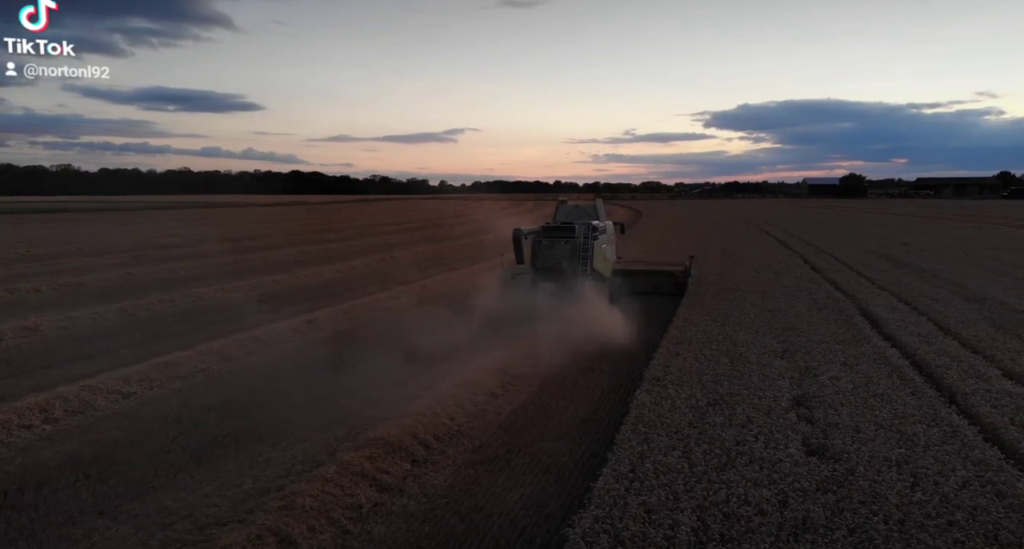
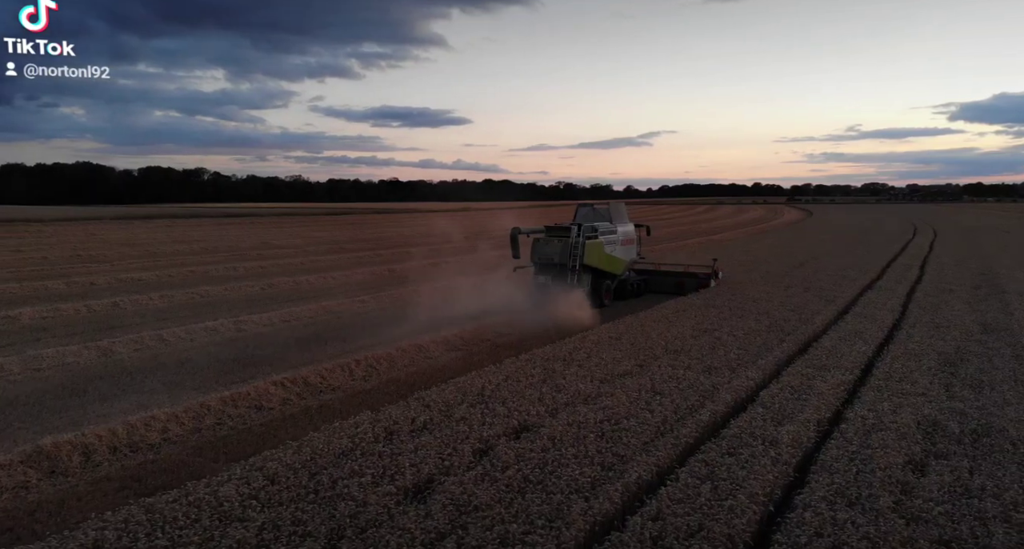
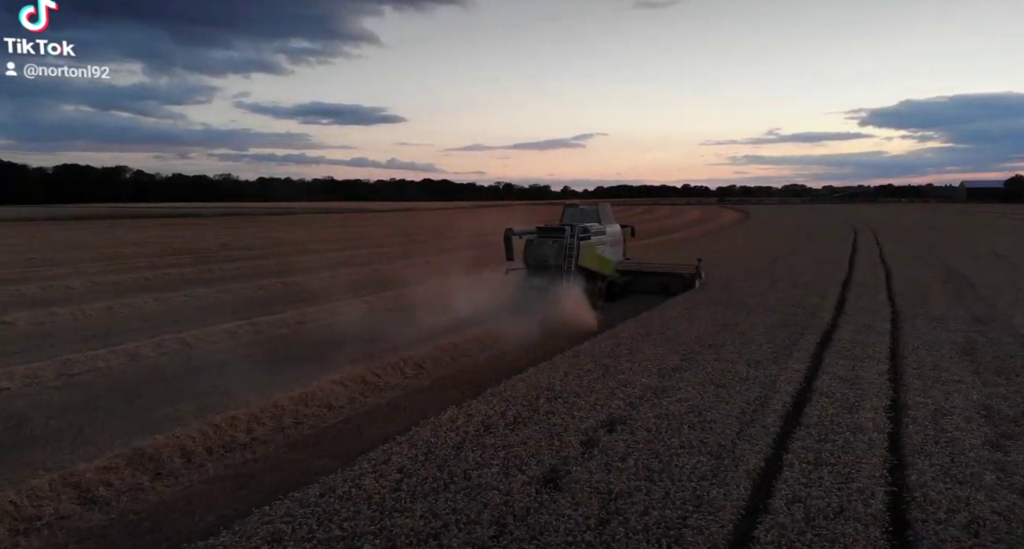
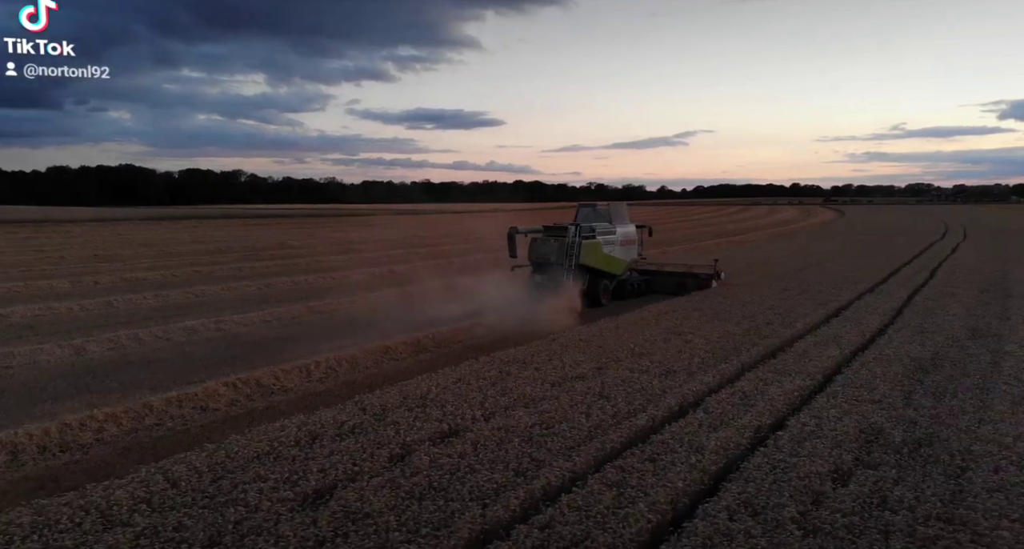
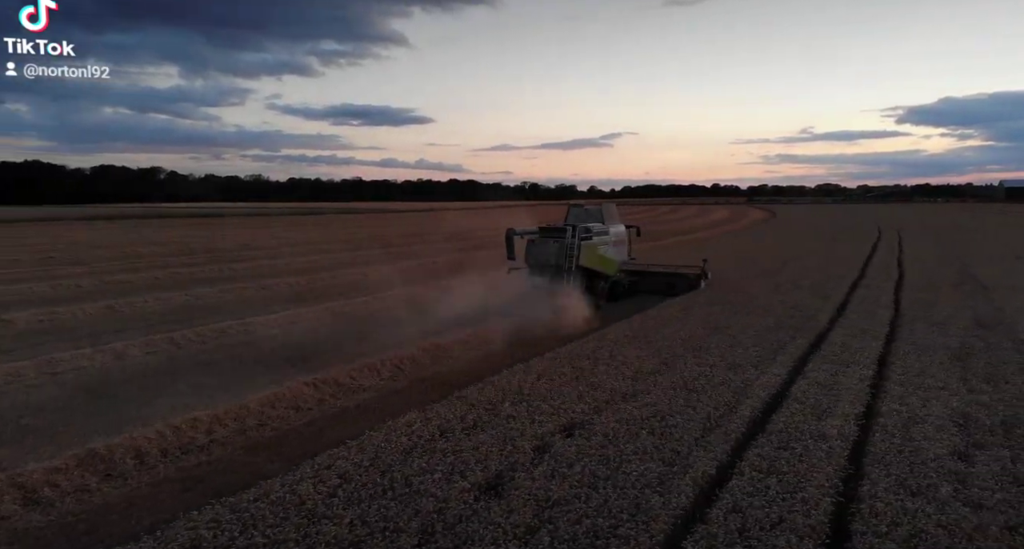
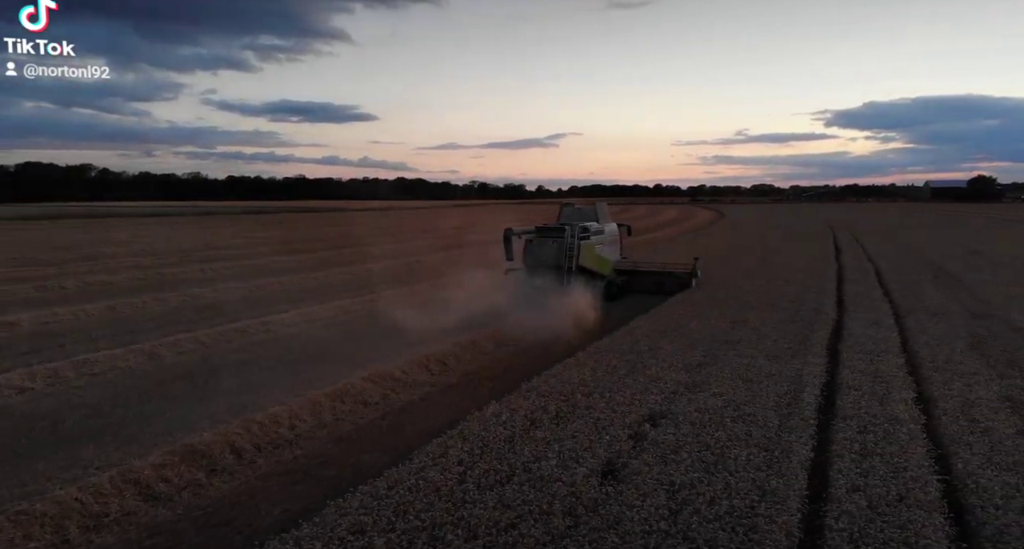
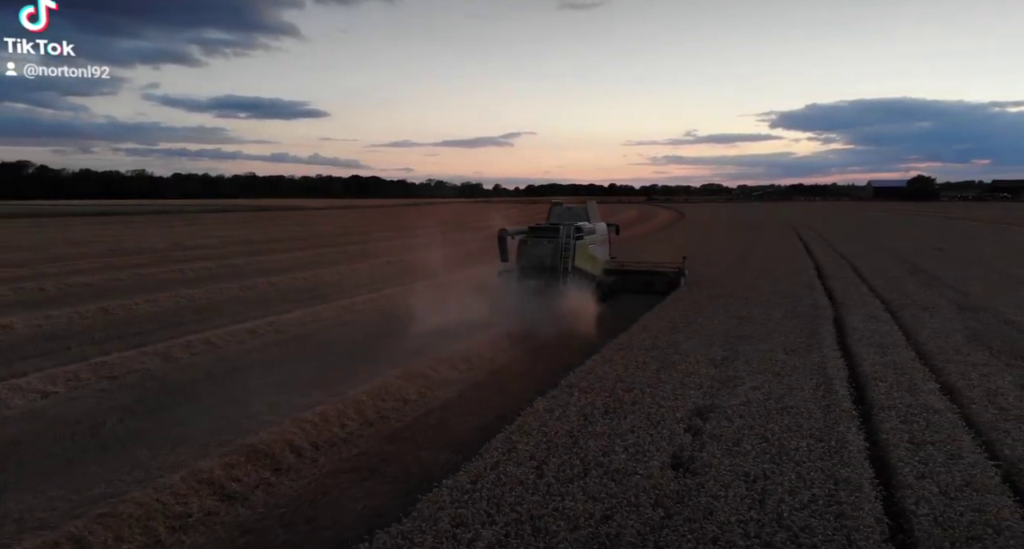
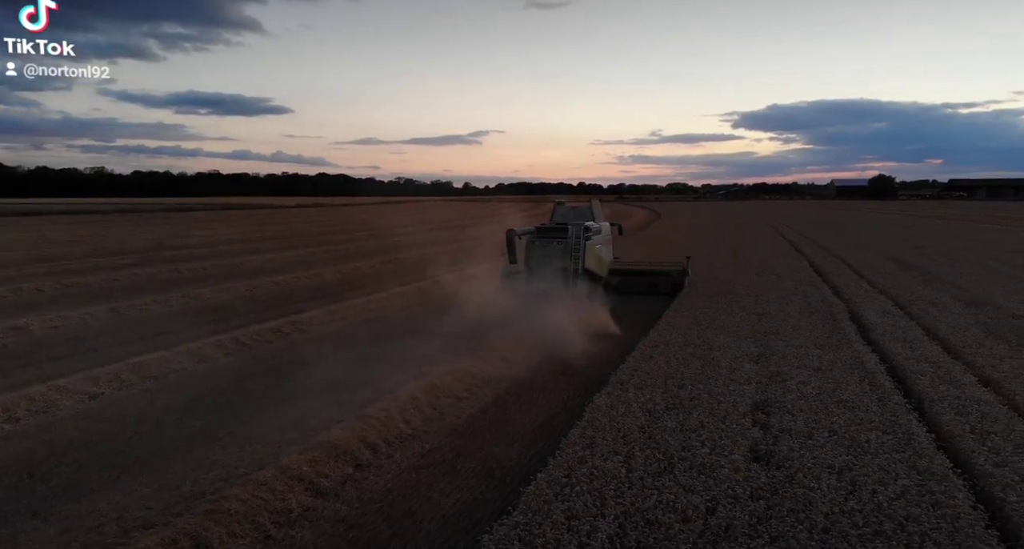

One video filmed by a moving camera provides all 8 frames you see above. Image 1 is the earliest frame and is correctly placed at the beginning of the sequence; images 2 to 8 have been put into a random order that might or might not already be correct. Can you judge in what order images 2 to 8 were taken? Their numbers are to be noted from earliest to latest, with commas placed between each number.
8, 7, 6, 3, 5, 2, 4
